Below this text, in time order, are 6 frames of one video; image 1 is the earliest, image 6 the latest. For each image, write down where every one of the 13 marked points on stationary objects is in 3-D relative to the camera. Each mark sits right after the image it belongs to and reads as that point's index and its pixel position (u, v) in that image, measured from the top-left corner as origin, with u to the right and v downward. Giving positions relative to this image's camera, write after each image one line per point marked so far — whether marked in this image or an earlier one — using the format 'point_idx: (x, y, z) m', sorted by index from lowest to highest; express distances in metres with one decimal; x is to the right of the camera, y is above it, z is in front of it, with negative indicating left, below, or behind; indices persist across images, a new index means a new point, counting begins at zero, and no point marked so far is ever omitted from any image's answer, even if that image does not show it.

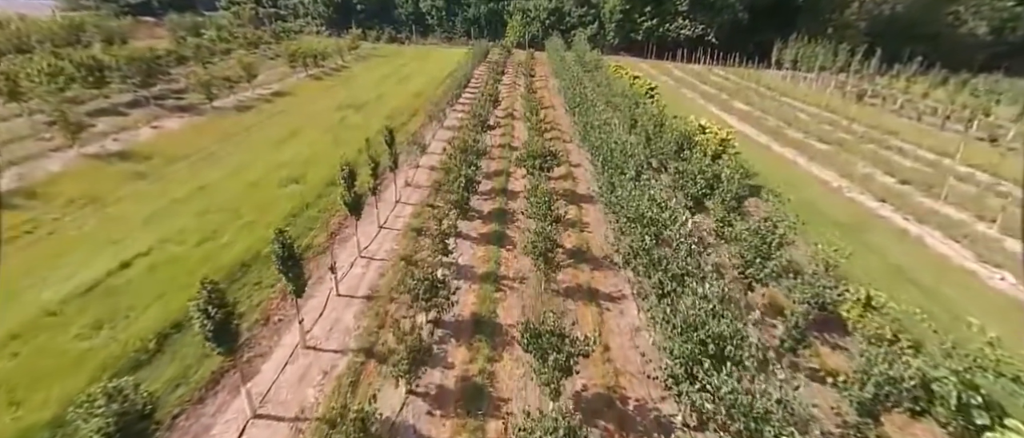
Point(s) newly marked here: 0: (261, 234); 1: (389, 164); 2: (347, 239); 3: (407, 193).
0: (-8.1, -0.5, +14.3) m
1: (-4.8, +2.2, +17.8) m
2: (-5.6, -0.7, +15.1) m
3: (-4.5, +1.1, +19.2) m
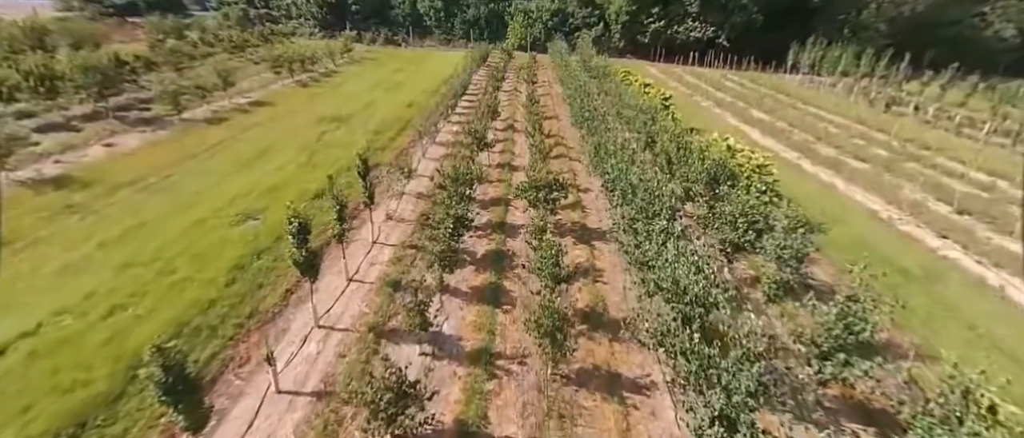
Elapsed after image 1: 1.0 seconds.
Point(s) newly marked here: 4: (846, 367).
0: (-8.1, -2.0, +11.3) m
1: (-4.9, +0.7, +14.8) m
2: (-5.7, -2.2, +12.1) m
3: (-4.6, -0.4, +16.2) m
4: (+6.4, -2.9, +8.4) m
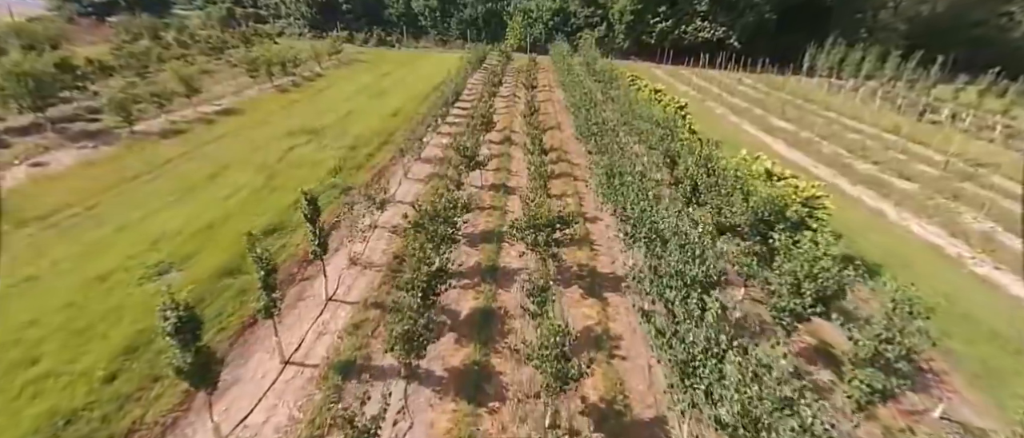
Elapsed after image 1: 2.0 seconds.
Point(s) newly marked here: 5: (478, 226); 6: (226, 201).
0: (-8.4, -3.4, +8.0) m
1: (-5.1, -0.7, +11.5) m
2: (-5.9, -3.6, +8.8) m
3: (-4.8, -1.8, +12.9) m
4: (+6.1, -4.3, +5.1) m
5: (-1.3, -0.2, +17.1) m
6: (-10.5, +0.7, +16.5) m
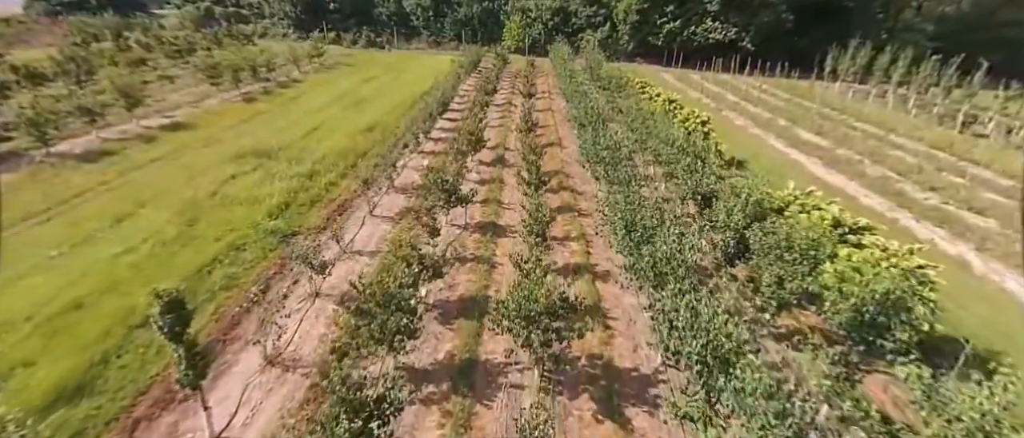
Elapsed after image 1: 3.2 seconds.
0: (-8.8, -5.2, +4.0) m
1: (-5.5, -2.5, +7.4) m
2: (-6.3, -5.4, +4.8) m
3: (-5.2, -3.6, +8.9) m
4: (+5.7, -6.1, +1.1) m
5: (-1.7, -2.0, +13.0) m
6: (-10.9, -1.1, +12.4) m
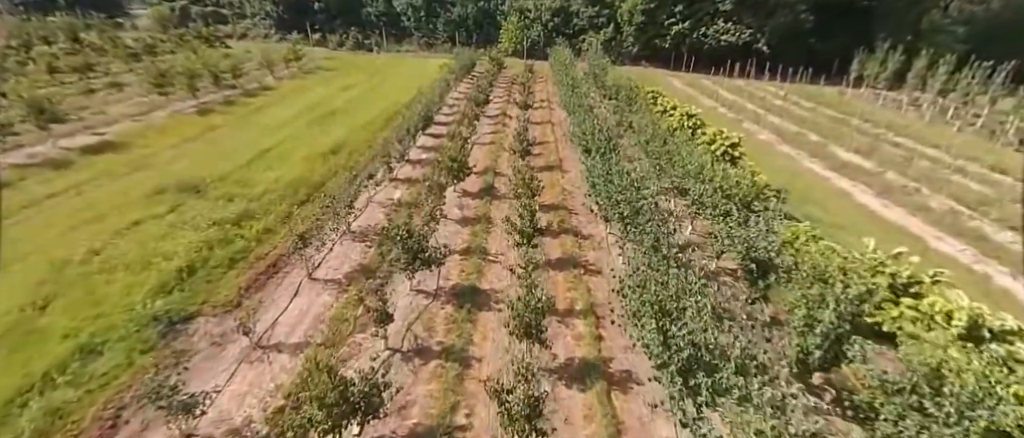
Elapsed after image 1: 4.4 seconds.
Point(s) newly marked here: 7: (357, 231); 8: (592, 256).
0: (-9.2, -7.1, -0.2) m
1: (-5.9, -4.4, +3.3) m
2: (-6.8, -7.2, +0.6) m
3: (-5.6, -5.5, +4.7) m
4: (+5.3, -8.0, -3.1) m
5: (-2.1, -3.9, +8.8) m
6: (-11.3, -3.0, +8.2) m
7: (-5.3, -0.4, +14.8) m
8: (+2.7, -1.2, +14.9) m
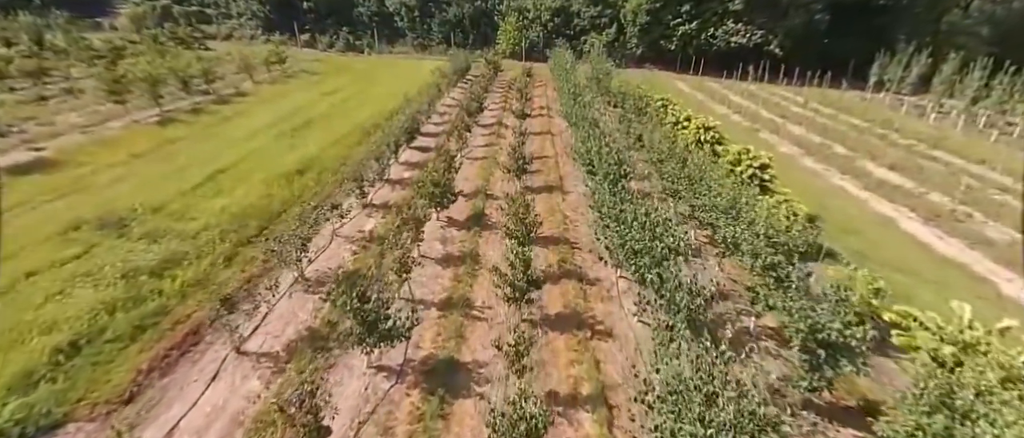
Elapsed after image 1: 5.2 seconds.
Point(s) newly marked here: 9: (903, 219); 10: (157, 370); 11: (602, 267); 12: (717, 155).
0: (-9.5, -8.3, -3.0) m
1: (-6.2, -5.7, +0.4) m
2: (-7.1, -8.5, -2.3) m
3: (-5.9, -6.7, +1.8) m
4: (+5.0, -9.2, -6.0) m
5: (-2.4, -5.2, +6.0) m
6: (-11.6, -4.2, +5.4) m
7: (-5.6, -1.7, +11.9) m
8: (+2.4, -2.5, +12.1) m
9: (+16.7, +0.1, +19.2) m
10: (-7.3, -3.1, +9.1) m
11: (+2.8, -1.5, +14.2) m
12: (+8.2, +2.7, +17.8) m
